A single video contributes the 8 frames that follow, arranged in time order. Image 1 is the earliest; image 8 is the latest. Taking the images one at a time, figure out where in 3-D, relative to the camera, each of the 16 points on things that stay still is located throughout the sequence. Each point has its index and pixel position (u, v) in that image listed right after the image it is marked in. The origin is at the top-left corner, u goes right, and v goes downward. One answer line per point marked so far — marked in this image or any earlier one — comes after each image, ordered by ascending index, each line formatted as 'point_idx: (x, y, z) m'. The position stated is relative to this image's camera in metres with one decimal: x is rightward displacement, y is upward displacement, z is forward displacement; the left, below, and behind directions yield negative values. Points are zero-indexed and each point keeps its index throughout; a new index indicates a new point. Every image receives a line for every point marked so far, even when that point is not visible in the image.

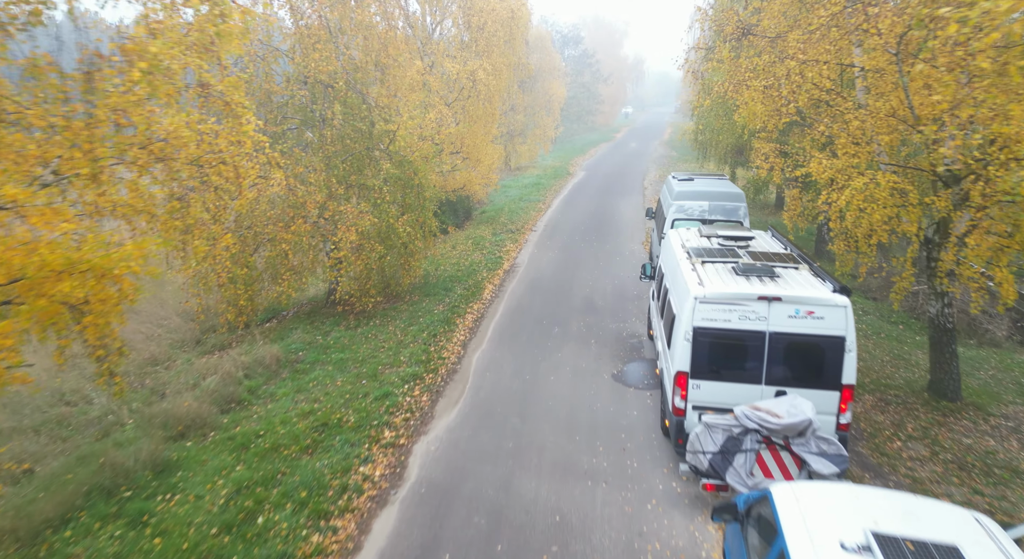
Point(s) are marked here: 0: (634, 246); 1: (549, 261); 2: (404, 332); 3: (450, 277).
0: (+4.3, +1.2, +20.0) m
1: (+1.2, +0.6, +18.2) m
2: (-2.4, -1.2, +12.3) m
3: (-1.8, 0.0, +16.0) m
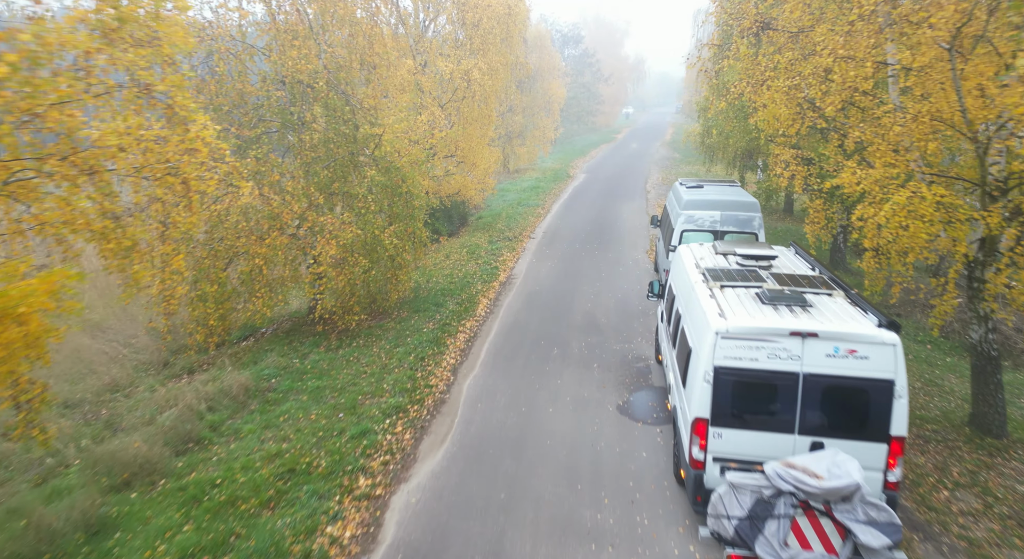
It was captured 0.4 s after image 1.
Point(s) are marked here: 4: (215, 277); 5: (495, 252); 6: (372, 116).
0: (+4.2, +0.8, +19.0) m
1: (+1.1, +0.2, +17.2) m
2: (-2.5, -1.5, +11.3) m
3: (-1.9, -0.3, +15.0) m
4: (-5.9, +0.1, +11.0) m
5: (-0.6, +0.9, +19.0) m
6: (-3.4, +3.9, +13.2) m
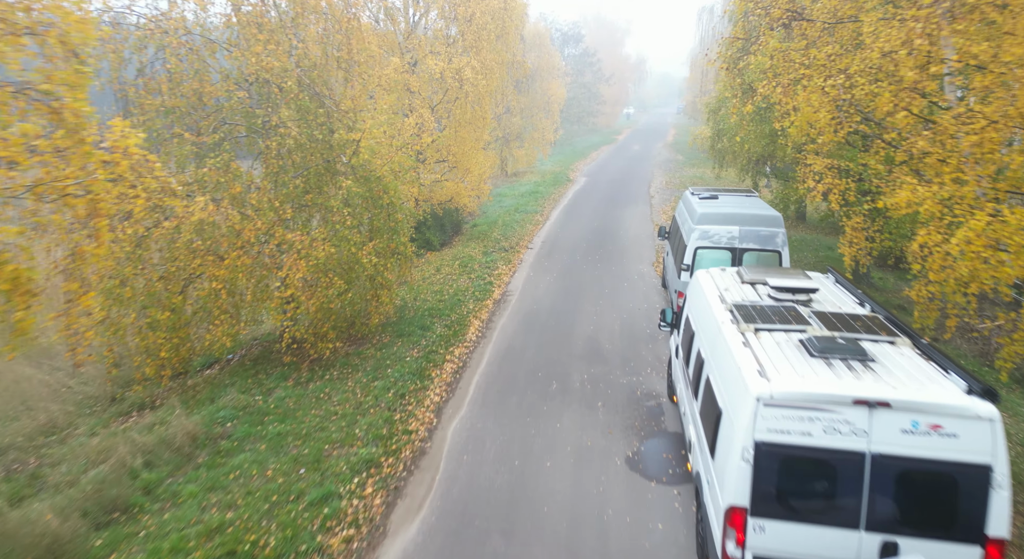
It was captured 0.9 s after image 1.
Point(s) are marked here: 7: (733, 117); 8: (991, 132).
0: (+4.1, +0.4, +17.6) m
1: (+1.0, -0.2, +15.8) m
2: (-2.6, -2.0, +9.9) m
3: (-2.0, -0.8, +13.6) m
4: (-6.0, -0.4, +9.7) m
5: (-0.7, +0.5, +17.6) m
6: (-3.5, +3.4, +11.9) m
7: (+6.6, +4.8, +16.7) m
8: (+5.2, +1.6, +6.0) m
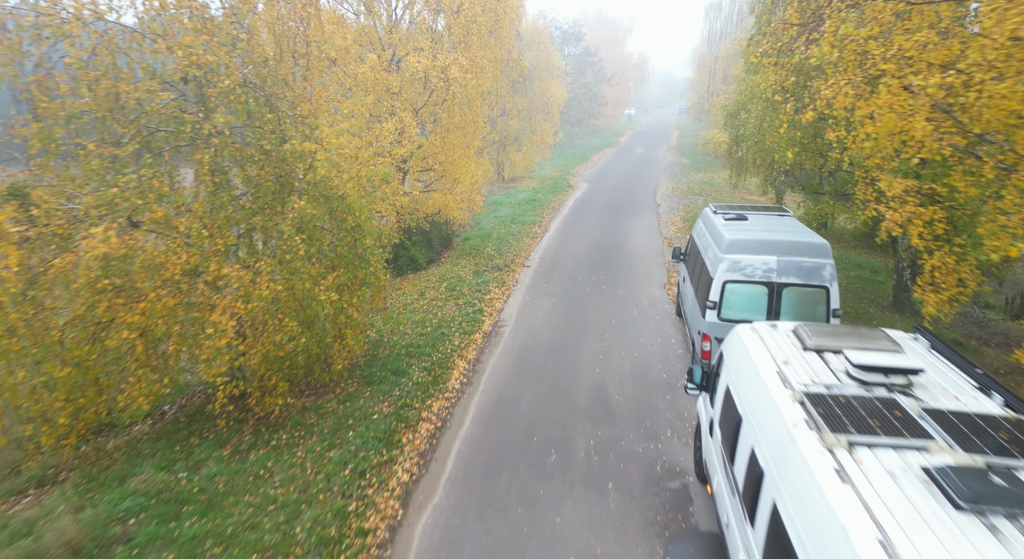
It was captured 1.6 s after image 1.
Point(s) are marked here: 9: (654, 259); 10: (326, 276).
0: (+3.9, -0.3, +15.7) m
1: (+0.8, -0.9, +13.9) m
2: (-2.8, -2.7, +8.0) m
3: (-2.2, -1.5, +11.7) m
4: (-6.2, -1.1, +7.7) m
5: (-0.9, -0.2, +15.7) m
6: (-3.7, +2.7, +9.9) m
7: (+6.4, +4.2, +14.7) m
8: (+5.0, +0.9, +4.1) m
9: (+4.7, +0.7, +18.6) m
10: (-3.1, +0.1, +9.3) m
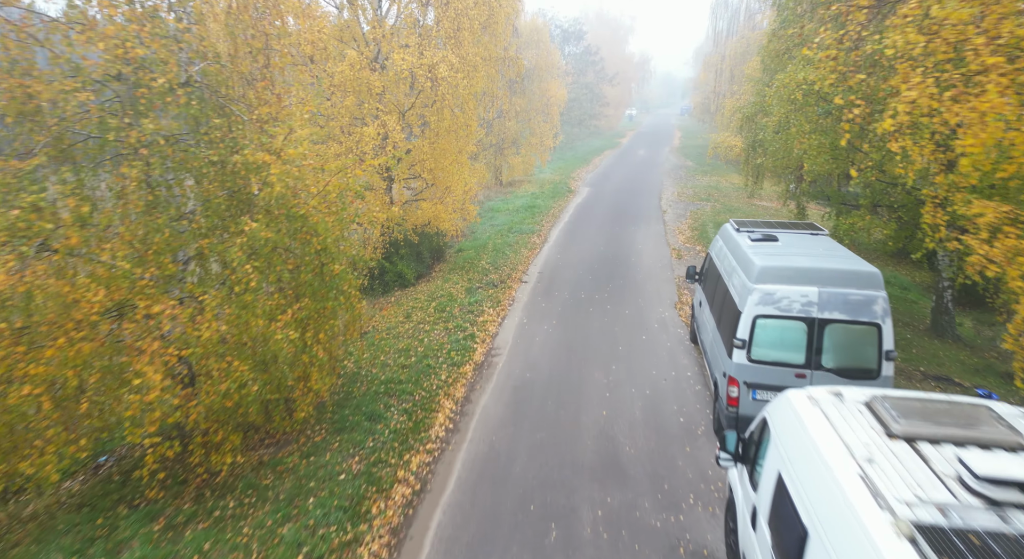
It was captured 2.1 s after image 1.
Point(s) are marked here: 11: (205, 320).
0: (+3.8, -0.8, +14.2) m
1: (+0.7, -1.4, +12.4) m
2: (-2.9, -3.1, +6.5) m
3: (-2.3, -1.9, +10.2) m
4: (-6.3, -1.5, +6.3) m
5: (-1.0, -0.7, +14.2) m
6: (-3.8, +2.2, +8.5) m
7: (+6.3, +3.7, +13.3) m
8: (+4.9, +0.5, +2.6) m
9: (+4.6, +0.2, +17.2) m
10: (-3.2, -0.4, +7.9) m
11: (-3.9, -0.5, +7.1) m
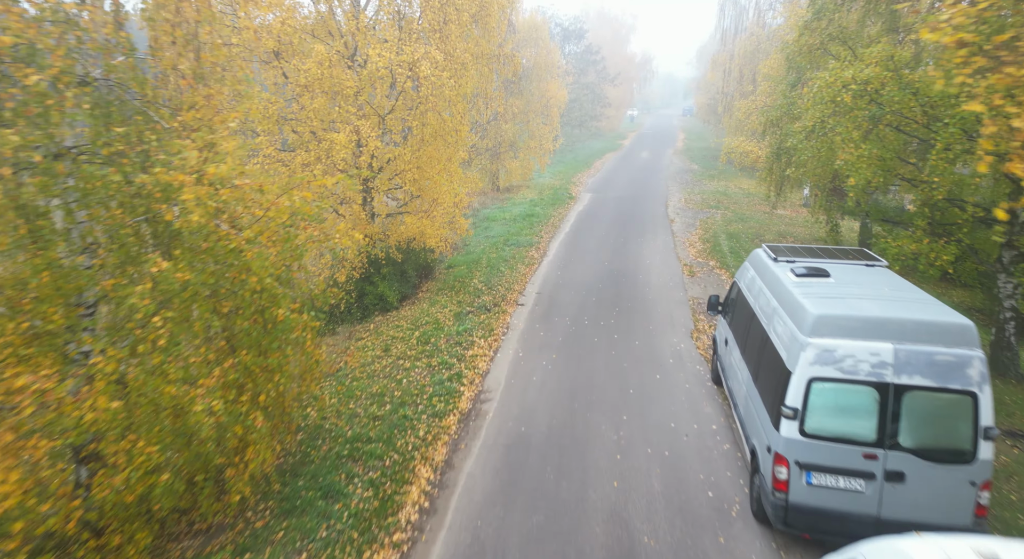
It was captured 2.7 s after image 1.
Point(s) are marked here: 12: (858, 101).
0: (+3.7, -1.4, +12.5) m
1: (+0.6, -2.0, +10.7) m
2: (-3.0, -3.7, +4.8) m
3: (-2.4, -2.5, +8.5) m
4: (-6.4, -2.1, +4.6) m
5: (-1.2, -1.3, +12.5) m
6: (-3.9, +1.7, +6.8) m
7: (+6.2, +3.1, +11.6) m
8: (+4.8, -0.1, +0.9) m
9: (+4.5, -0.4, +15.5) m
10: (-3.4, -1.0, +6.2) m
11: (-4.0, -1.1, +5.4) m
12: (+6.1, +3.2, +10.0) m
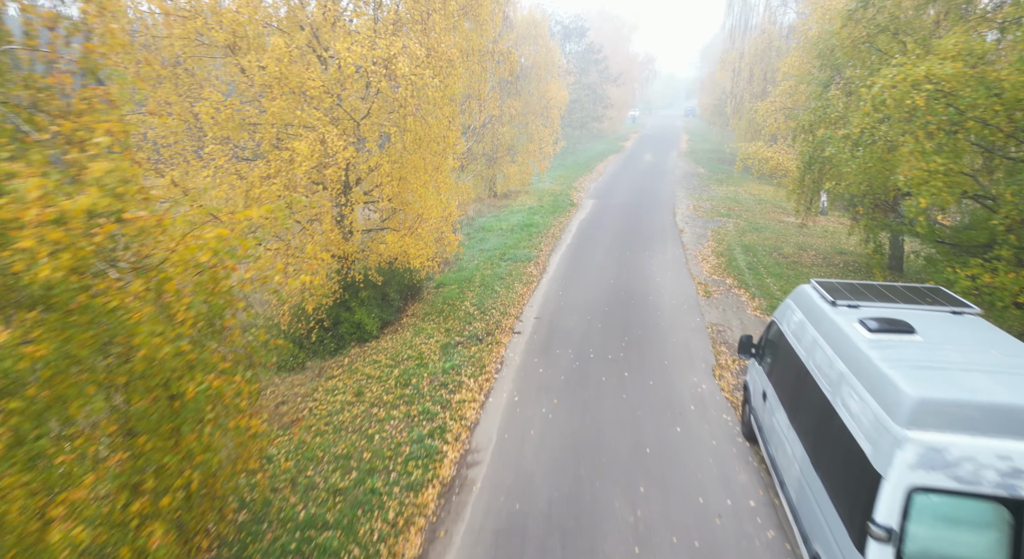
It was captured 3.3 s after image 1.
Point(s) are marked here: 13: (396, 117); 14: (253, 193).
0: (+3.6, -2.0, +10.8) m
1: (+0.5, -2.6, +9.0) m
2: (-3.2, -4.3, +3.1) m
3: (-2.6, -3.1, +6.8) m
4: (-6.5, -2.7, +2.8) m
5: (-1.3, -1.9, +10.8) m
6: (-4.0, +1.1, +5.1) m
7: (+6.1, +2.5, +9.9) m
8: (+4.7, -0.7, -0.8) m
9: (+4.4, -1.0, +13.8) m
10: (-3.5, -1.6, +4.5) m
11: (-4.1, -1.7, +3.6) m
12: (+6.0, +2.6, +8.3) m
13: (-2.4, +3.3, +11.3) m
14: (-4.6, +1.6, +9.9) m
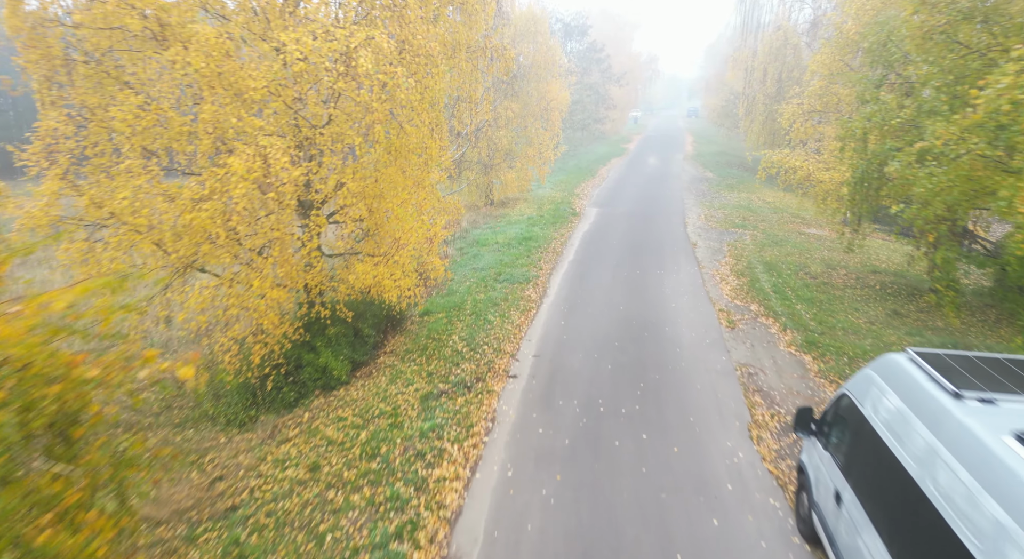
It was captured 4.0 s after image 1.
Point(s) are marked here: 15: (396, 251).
0: (+3.5, -2.7, +8.8) m
1: (+0.4, -3.3, +7.0) m
2: (-3.3, -5.0, +1.1) m
3: (-2.7, -3.8, +4.8) m
4: (-6.6, -3.4, +0.8) m
5: (-1.4, -2.6, +8.8) m
6: (-4.1, +0.4, +3.1) m
7: (+5.9, +1.8, +7.9) m
8: (+4.5, -1.4, -2.8) m
9: (+4.3, -1.7, +11.8) m
10: (-3.6, -2.3, +2.5) m
11: (-4.2, -2.3, +1.7) m
12: (+5.9, +2.0, +6.3) m
13: (-2.5, +2.6, +9.3) m
14: (-4.7, +0.9, +7.9) m
15: (-2.2, +0.5, +10.2) m
